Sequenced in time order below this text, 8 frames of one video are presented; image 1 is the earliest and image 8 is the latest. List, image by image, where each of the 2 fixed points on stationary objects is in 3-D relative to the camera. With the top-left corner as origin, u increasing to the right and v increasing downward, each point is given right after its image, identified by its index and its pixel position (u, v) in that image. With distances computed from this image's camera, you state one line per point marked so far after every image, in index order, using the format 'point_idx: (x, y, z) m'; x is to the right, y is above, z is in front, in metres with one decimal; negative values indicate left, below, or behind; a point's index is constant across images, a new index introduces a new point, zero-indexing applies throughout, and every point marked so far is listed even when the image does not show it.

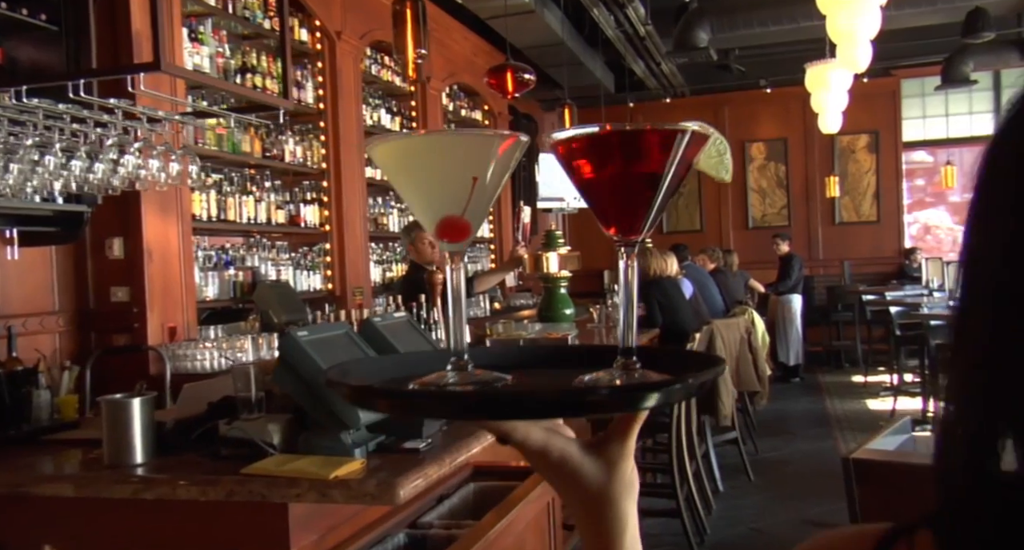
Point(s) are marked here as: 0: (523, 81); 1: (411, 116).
0: (0.0, +0.8, +3.8) m
1: (-0.8, +1.2, +6.7) m
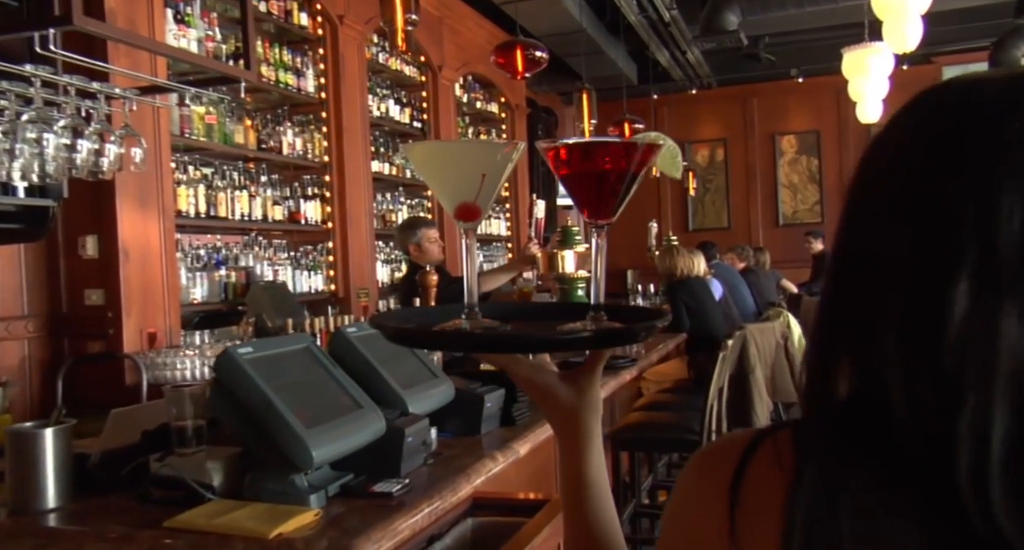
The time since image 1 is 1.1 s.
0: (+0.1, +0.8, +3.5) m
1: (-0.6, +1.2, +6.3) m
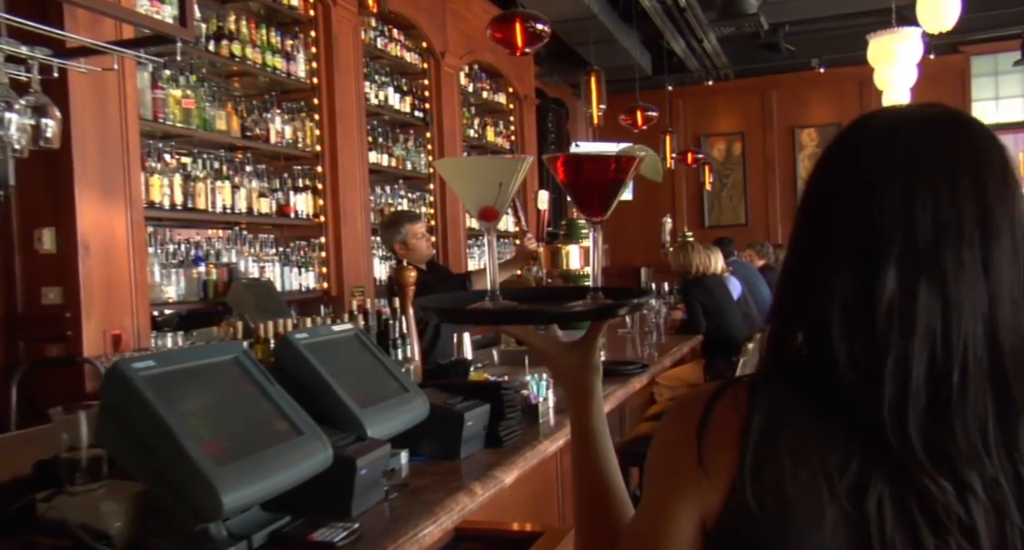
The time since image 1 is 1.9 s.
0: (+0.1, +0.9, +3.1) m
1: (-0.6, +1.2, +6.0) m
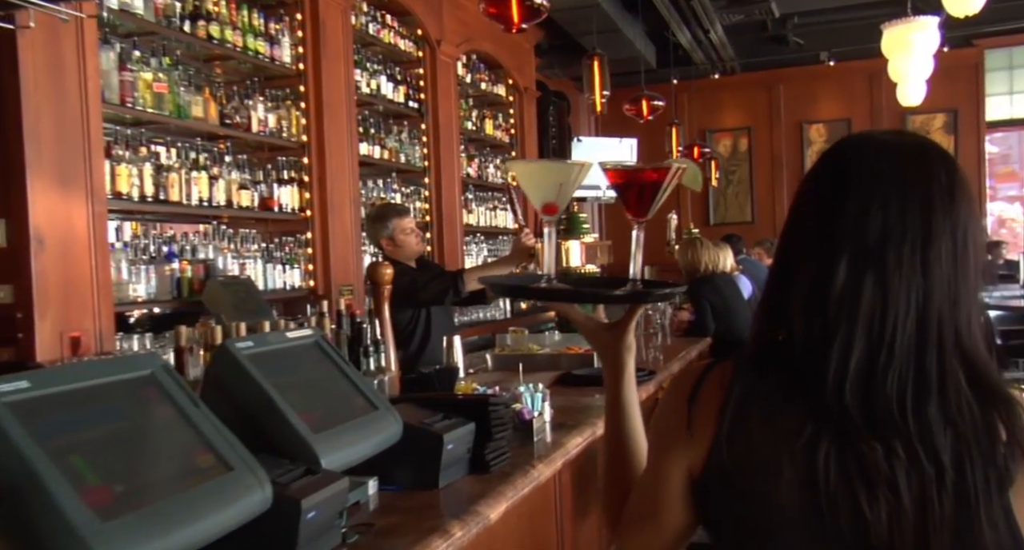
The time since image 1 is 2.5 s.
0: (+0.1, +0.9, +2.9) m
1: (-0.6, +1.2, +5.8) m
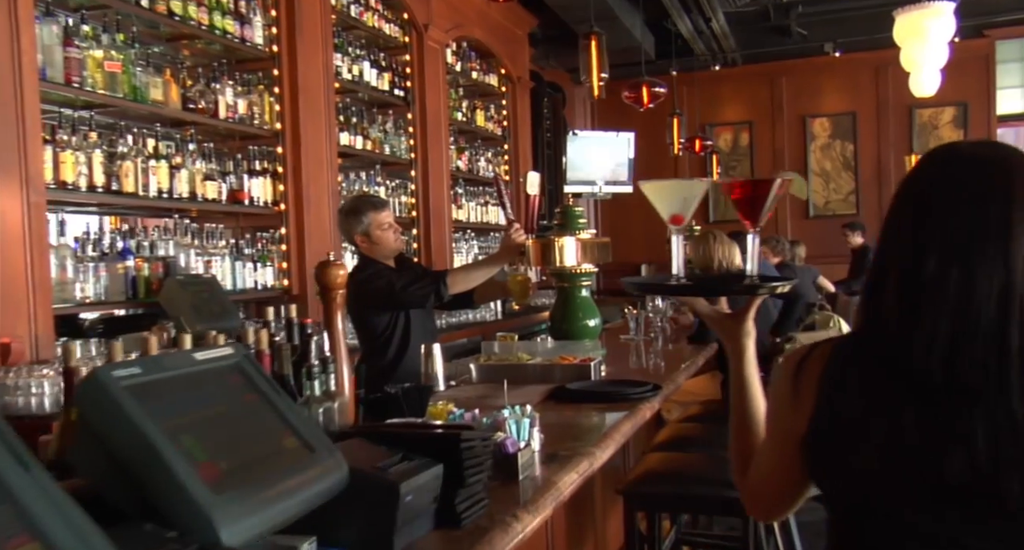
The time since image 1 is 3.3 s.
0: (0.0, +0.9, +2.5) m
1: (-0.7, +1.2, +5.4) m
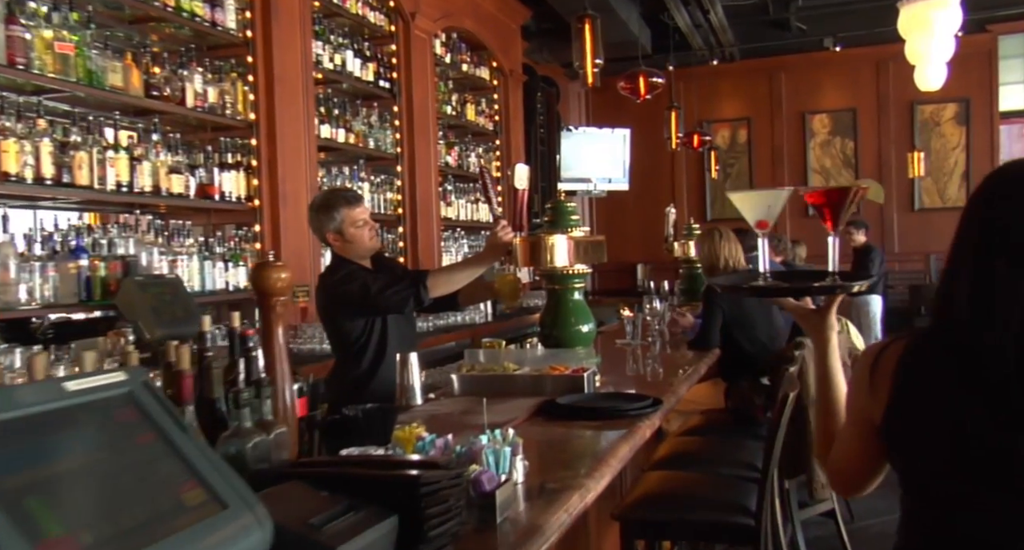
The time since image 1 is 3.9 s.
0: (0.0, +0.9, +2.3) m
1: (-0.7, +1.2, +5.2) m
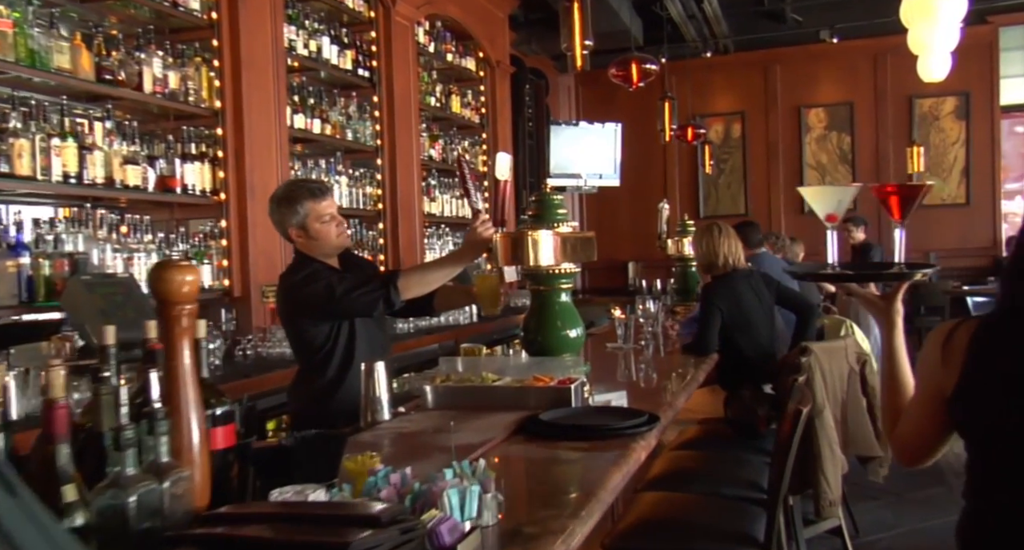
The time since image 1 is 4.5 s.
0: (-0.1, +0.9, +2.1) m
1: (-0.8, +1.2, +4.9) m
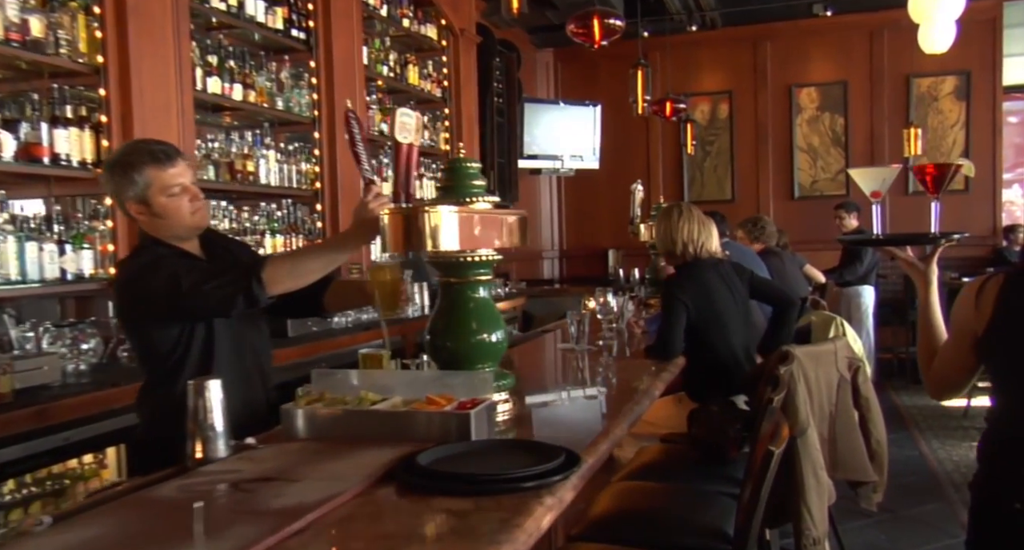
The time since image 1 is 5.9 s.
0: (-0.3, +0.9, +1.5) m
1: (-1.0, +1.3, +4.4) m
